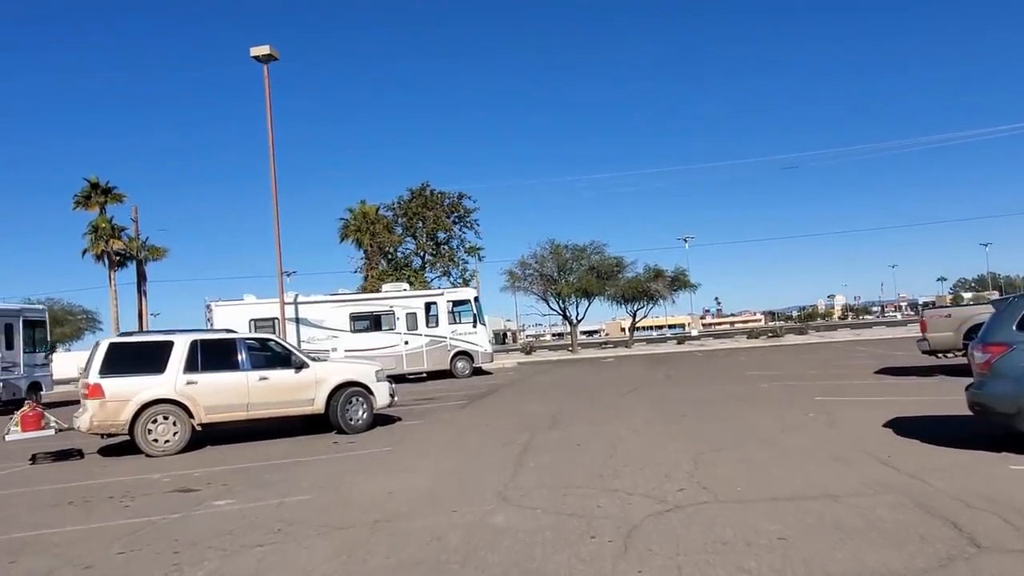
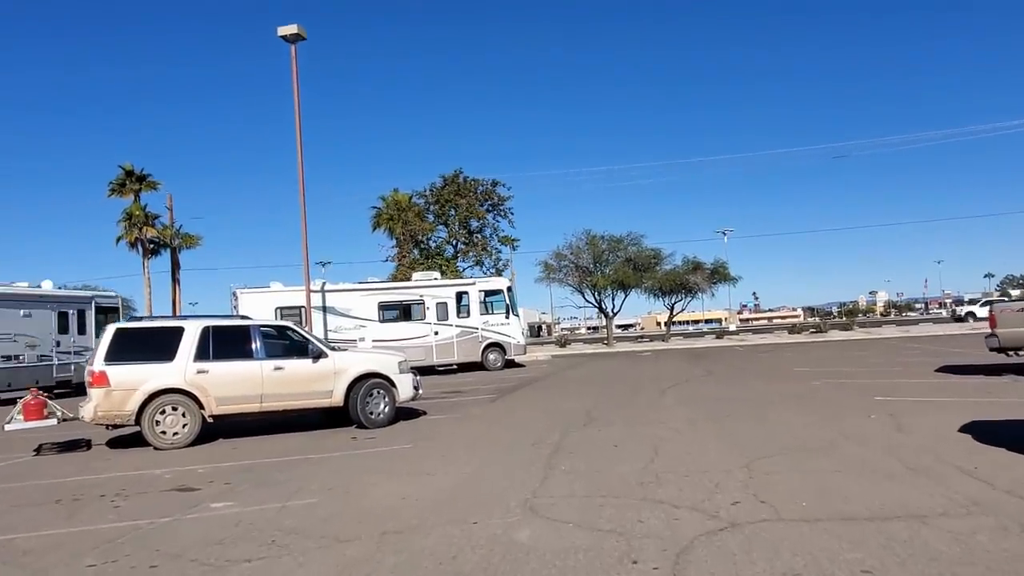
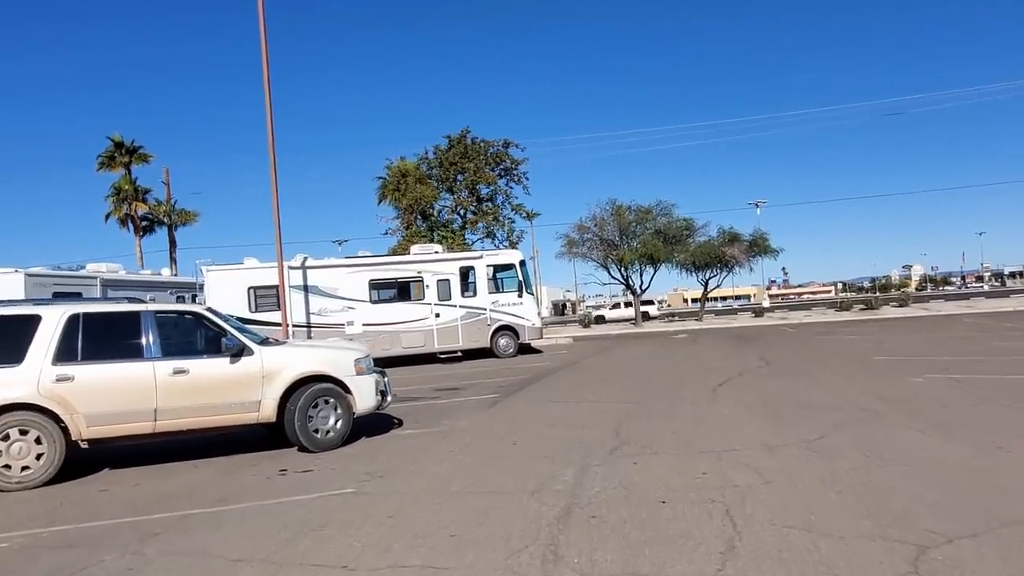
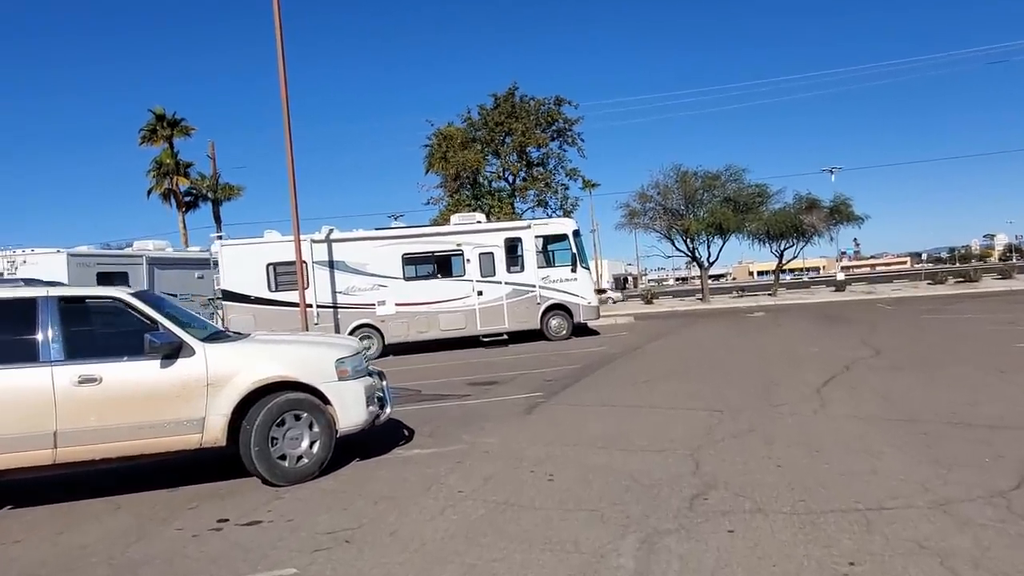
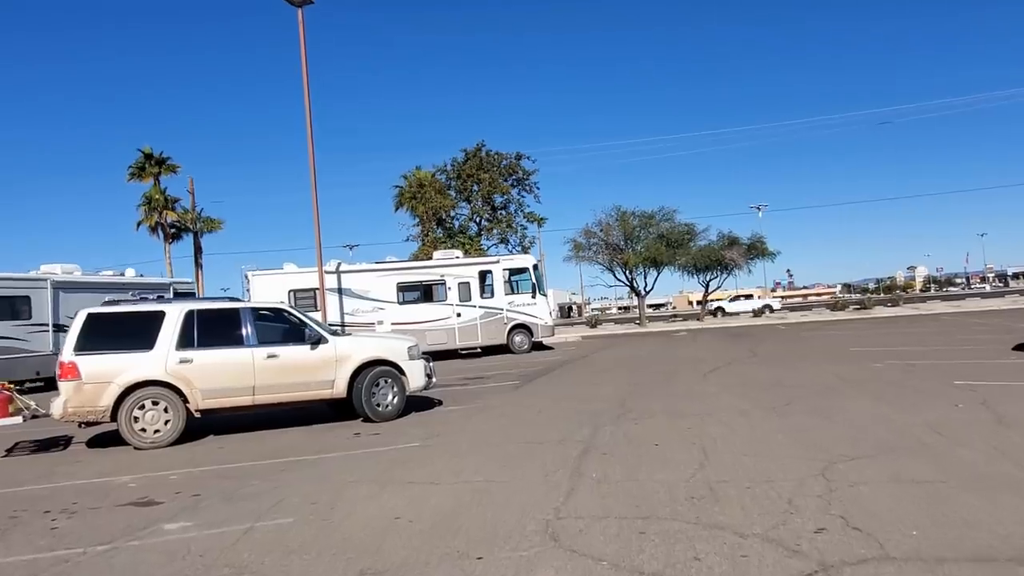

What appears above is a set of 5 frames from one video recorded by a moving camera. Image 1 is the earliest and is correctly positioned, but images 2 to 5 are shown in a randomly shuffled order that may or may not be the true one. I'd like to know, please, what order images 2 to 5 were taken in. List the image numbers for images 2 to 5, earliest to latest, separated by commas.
2, 5, 3, 4
